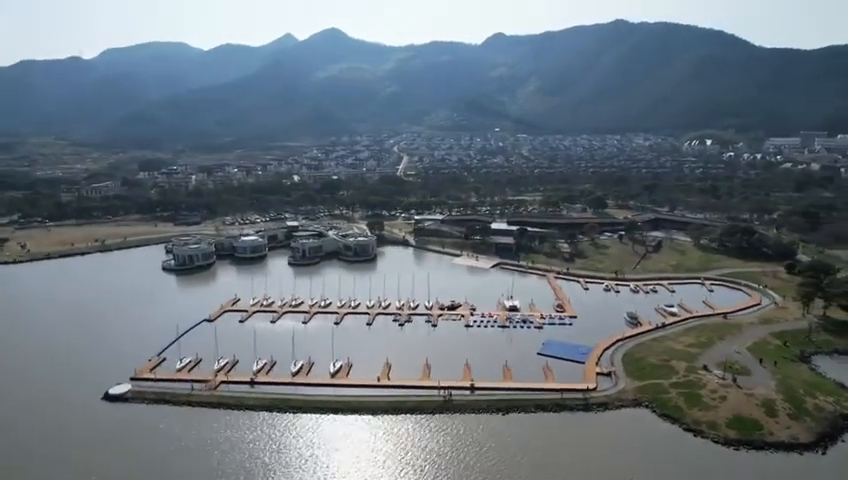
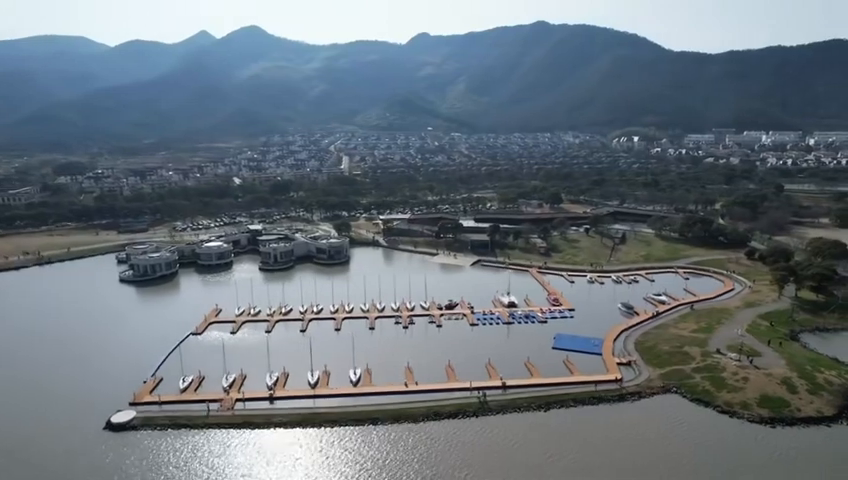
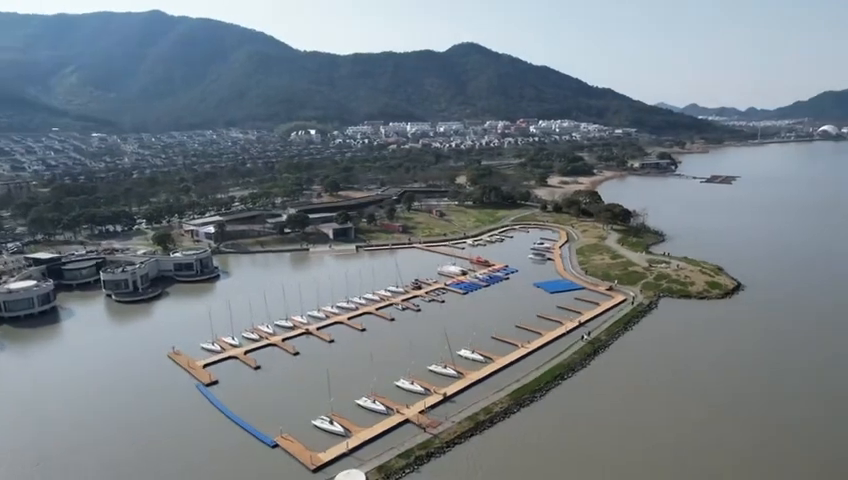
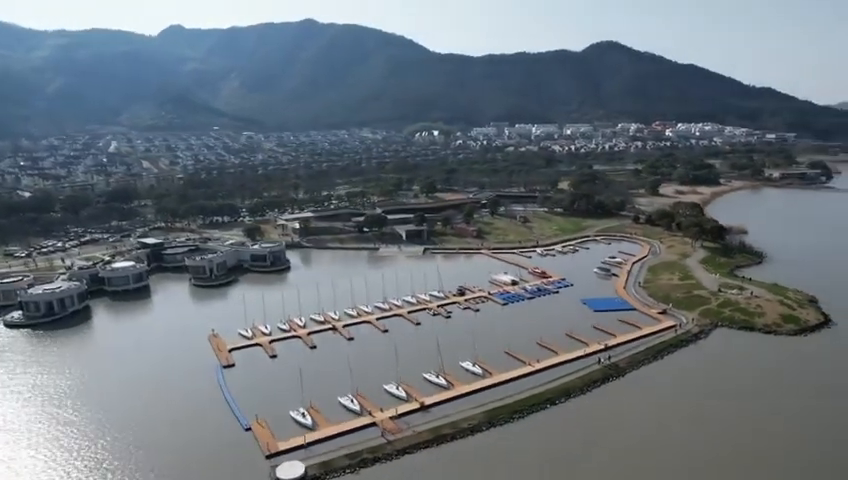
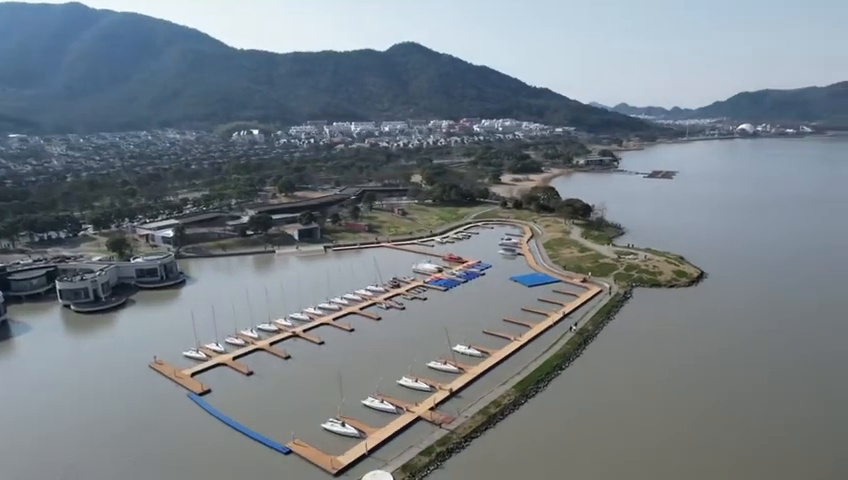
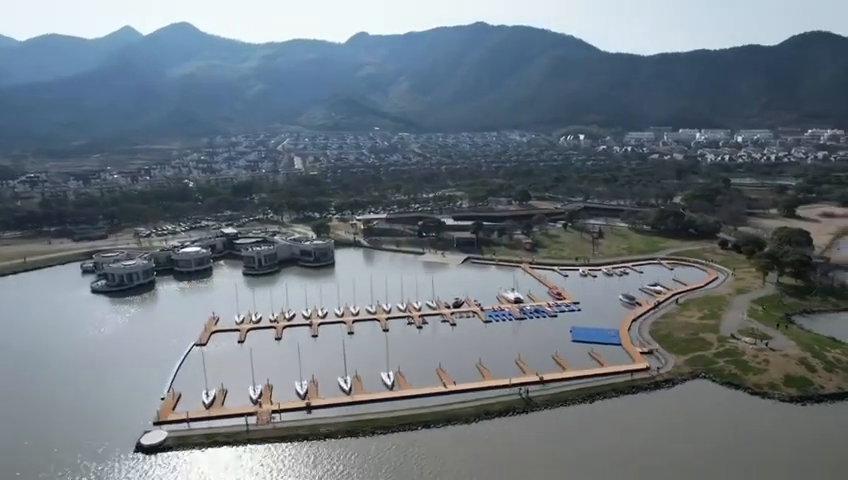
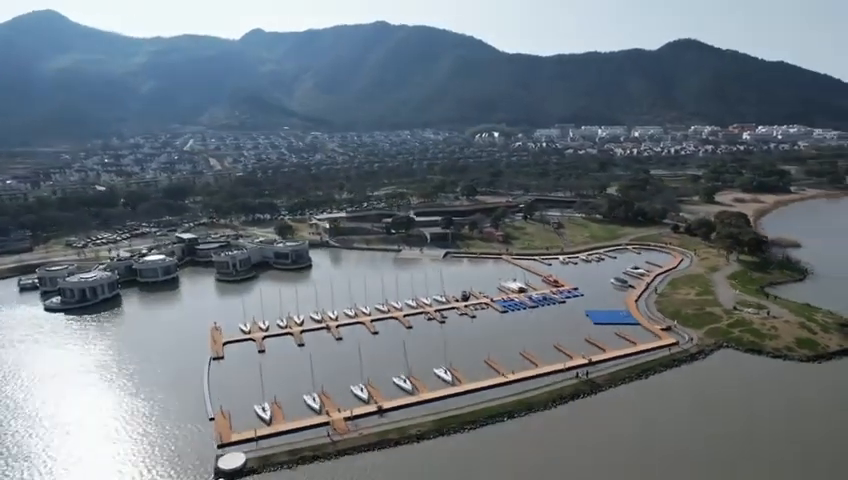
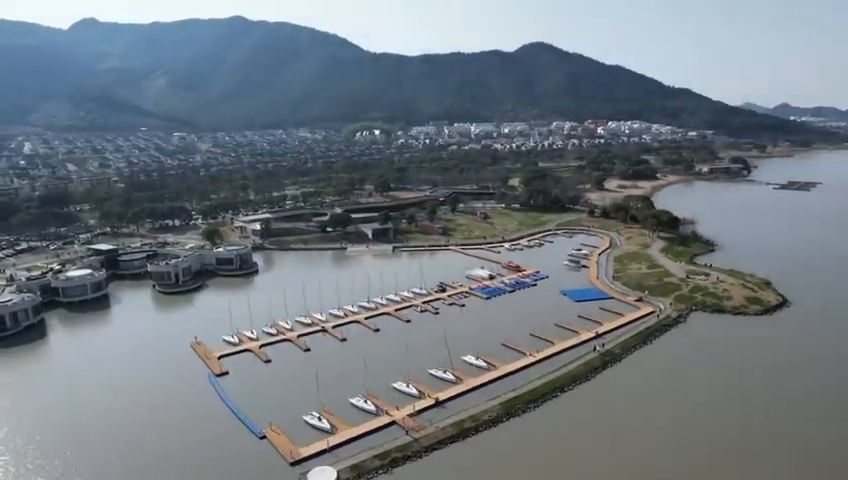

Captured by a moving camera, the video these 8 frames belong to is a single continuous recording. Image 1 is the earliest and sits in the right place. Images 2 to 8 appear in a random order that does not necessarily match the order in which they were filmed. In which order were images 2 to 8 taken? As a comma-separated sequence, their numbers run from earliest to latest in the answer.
2, 6, 7, 4, 8, 3, 5
